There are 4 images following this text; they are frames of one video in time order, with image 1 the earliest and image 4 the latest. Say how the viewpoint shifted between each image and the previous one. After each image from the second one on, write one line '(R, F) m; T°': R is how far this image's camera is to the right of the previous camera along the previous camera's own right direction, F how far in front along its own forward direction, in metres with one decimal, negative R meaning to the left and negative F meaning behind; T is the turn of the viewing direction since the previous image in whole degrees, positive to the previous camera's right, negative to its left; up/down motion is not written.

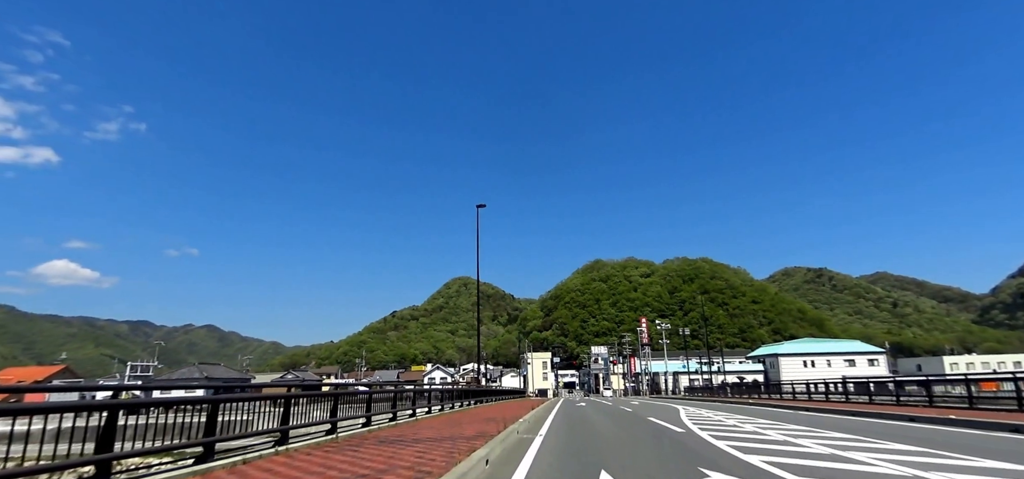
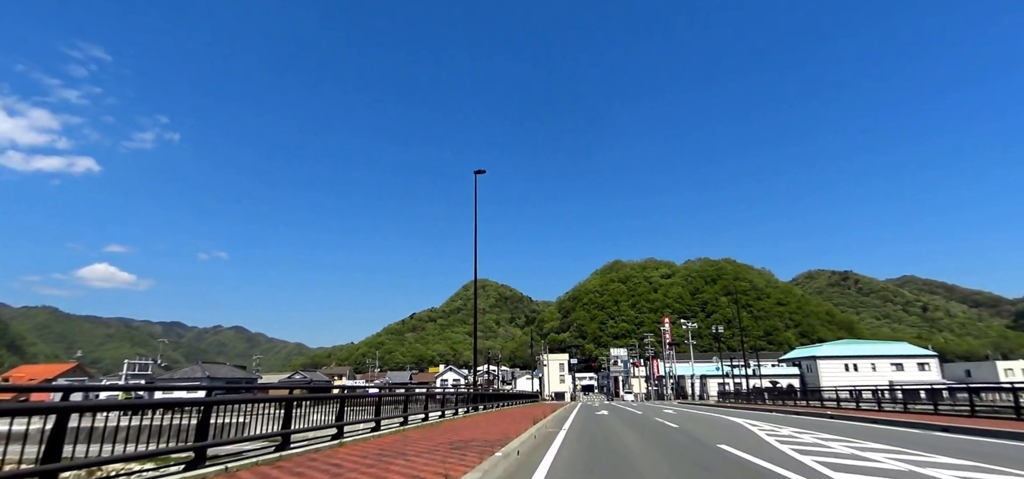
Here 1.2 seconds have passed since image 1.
(+0.1, +0.7) m; -2°
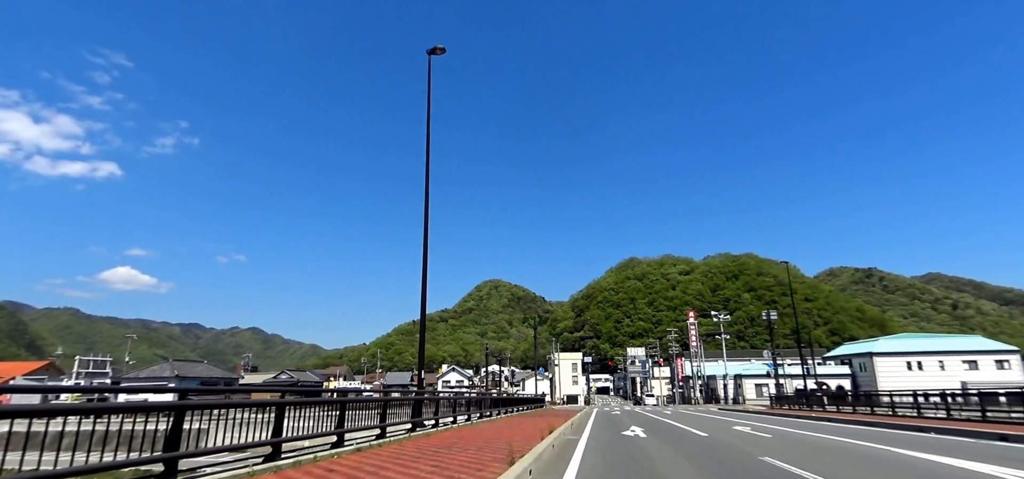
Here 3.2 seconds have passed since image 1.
(+0.2, +1.6) m; -1°
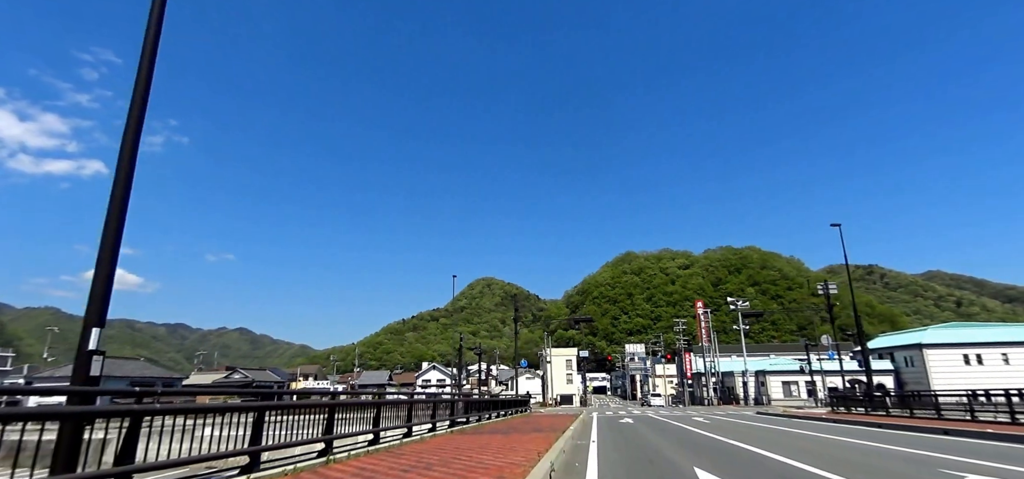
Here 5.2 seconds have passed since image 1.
(+0.2, +1.7) m; 0°
